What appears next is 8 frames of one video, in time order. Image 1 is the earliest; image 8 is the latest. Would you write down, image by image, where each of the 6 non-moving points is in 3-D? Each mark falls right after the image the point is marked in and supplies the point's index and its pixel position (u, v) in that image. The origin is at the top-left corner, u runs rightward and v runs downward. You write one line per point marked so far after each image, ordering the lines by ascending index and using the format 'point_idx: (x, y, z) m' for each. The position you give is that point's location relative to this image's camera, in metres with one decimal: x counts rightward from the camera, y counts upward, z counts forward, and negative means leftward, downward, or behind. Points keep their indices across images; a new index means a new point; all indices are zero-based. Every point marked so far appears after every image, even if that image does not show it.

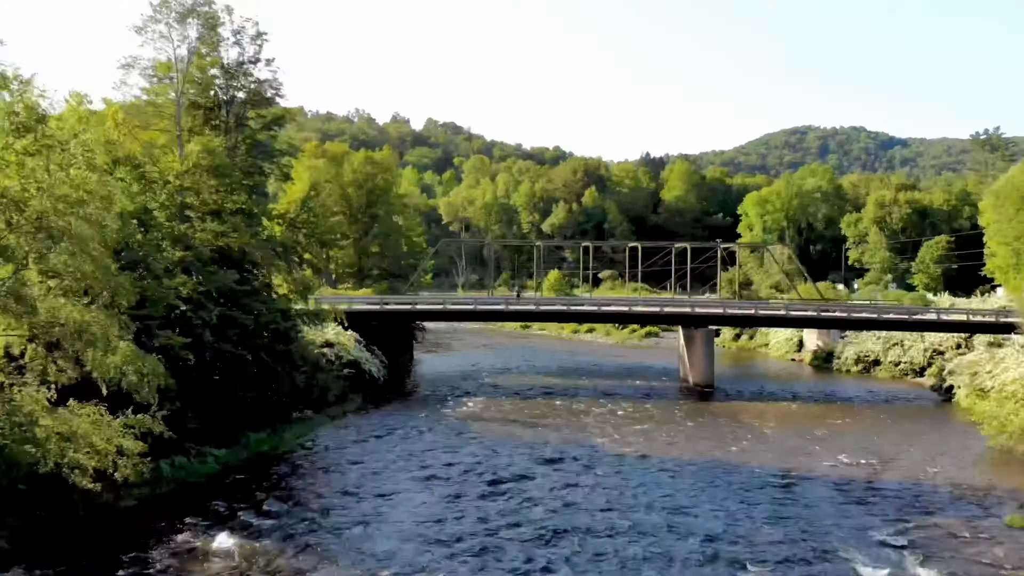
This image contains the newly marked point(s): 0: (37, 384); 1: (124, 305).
0: (-7.9, -1.6, +12.3) m
1: (-6.8, -0.4, +13.8) m
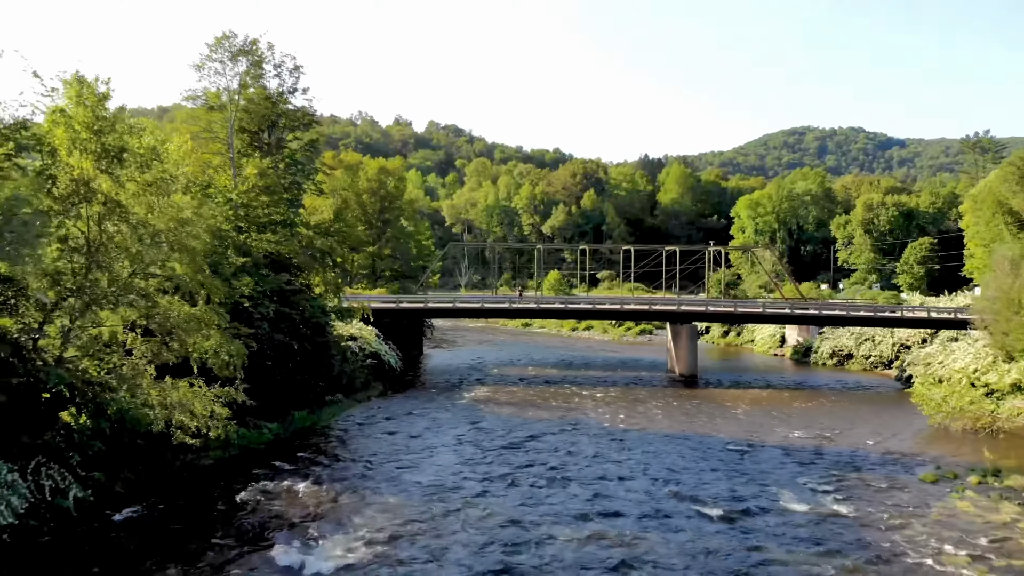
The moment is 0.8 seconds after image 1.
0: (-7.8, -1.6, +15.8) m
1: (-6.7, -0.4, +17.2) m
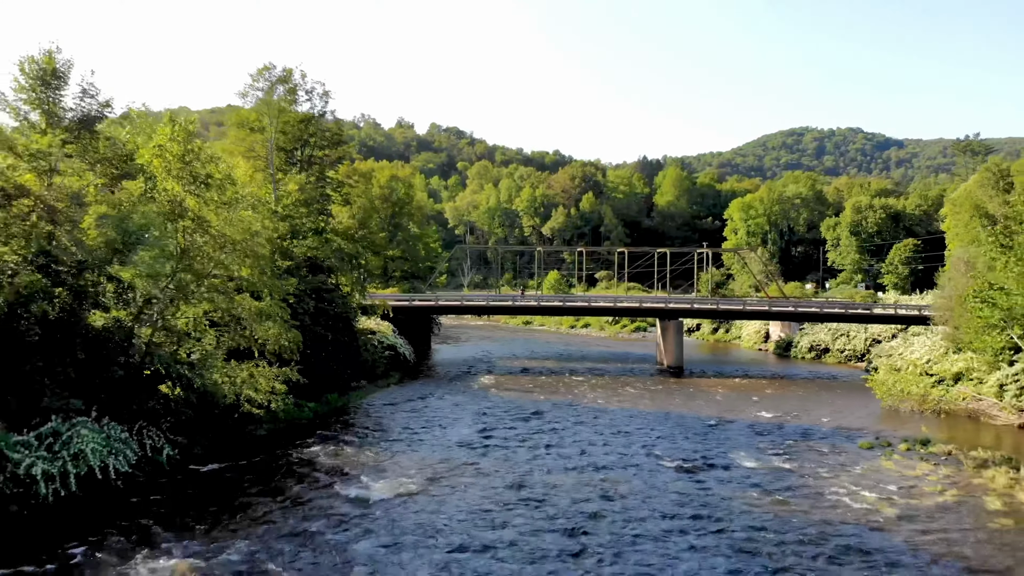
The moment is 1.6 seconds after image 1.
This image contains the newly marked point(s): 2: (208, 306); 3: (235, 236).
0: (-7.6, -1.6, +19.3) m
1: (-6.6, -0.4, +20.8) m
2: (-7.5, -0.5, +18.8) m
3: (-7.1, +1.4, +18.8) m
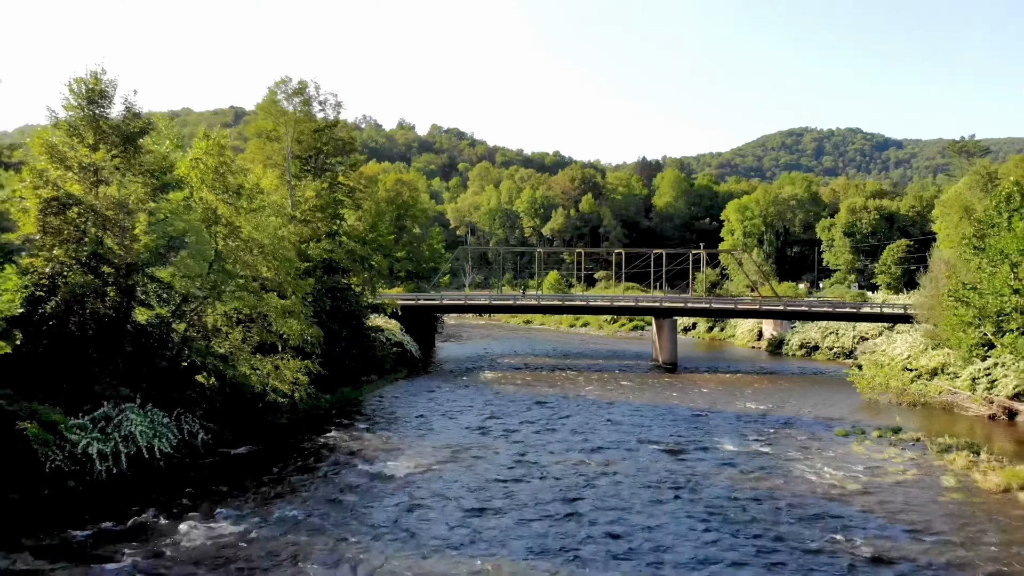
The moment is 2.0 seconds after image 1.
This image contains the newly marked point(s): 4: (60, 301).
0: (-7.5, -1.6, +21.1) m
1: (-6.5, -0.4, +22.6) m
2: (-7.4, -0.5, +20.6) m
3: (-7.1, +1.4, +20.6) m
4: (-10.1, -0.3, +16.4) m
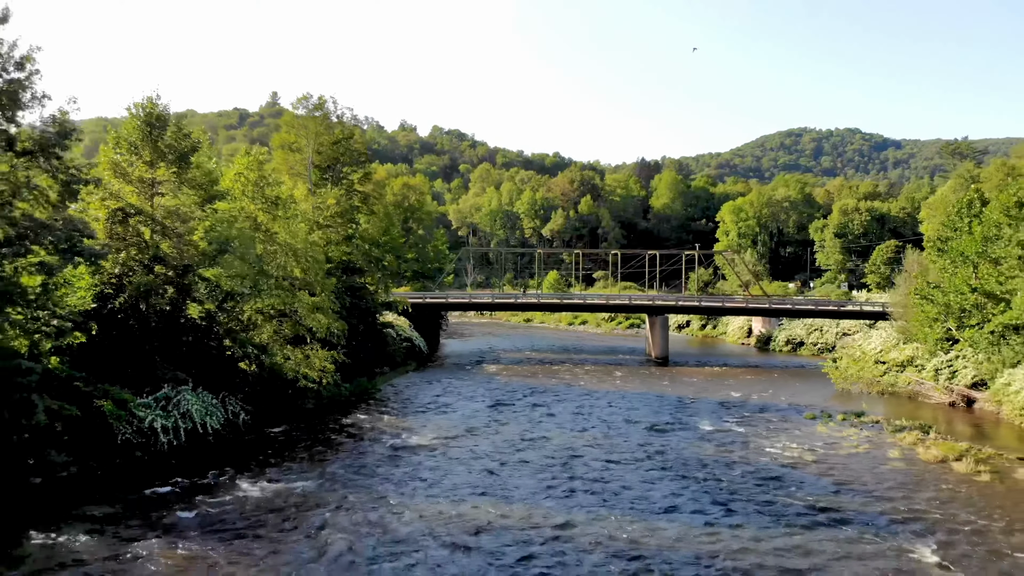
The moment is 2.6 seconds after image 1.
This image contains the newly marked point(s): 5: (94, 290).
0: (-7.4, -1.5, +23.8) m
1: (-6.4, -0.3, +25.3) m
2: (-7.3, -0.4, +23.3) m
3: (-7.0, +1.4, +23.3) m
4: (-10.0, -0.2, +19.1) m
5: (-10.7, 0.0, +18.8) m
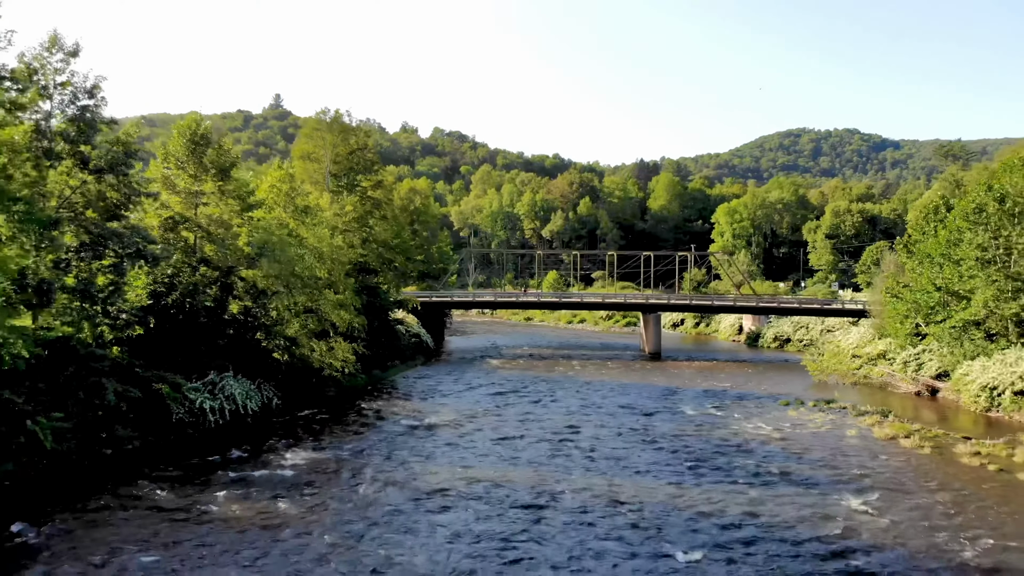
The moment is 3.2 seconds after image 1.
0: (-7.3, -1.5, +26.6) m
1: (-6.3, -0.3, +28.0) m
2: (-7.2, -0.4, +26.0) m
3: (-6.9, +1.5, +26.1) m
4: (-9.9, -0.2, +21.8) m
5: (-10.6, 0.0, +21.5) m
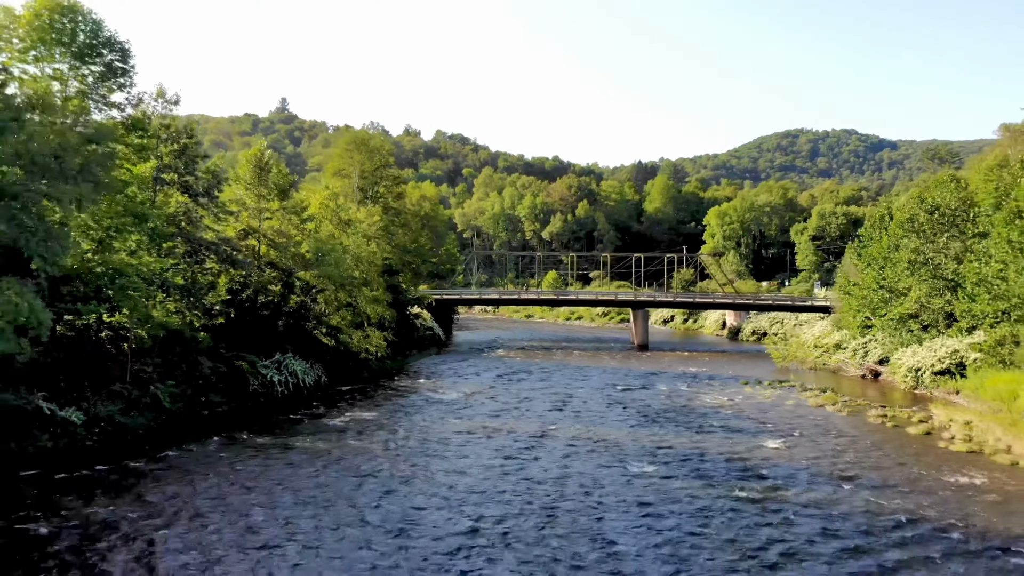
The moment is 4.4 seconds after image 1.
0: (-7.1, -1.4, +32.1) m
1: (-6.1, -0.2, +33.6) m
2: (-7.0, -0.3, +31.6) m
3: (-6.7, +1.6, +31.6) m
4: (-9.7, -0.1, +27.4) m
5: (-10.4, +0.1, +27.1) m
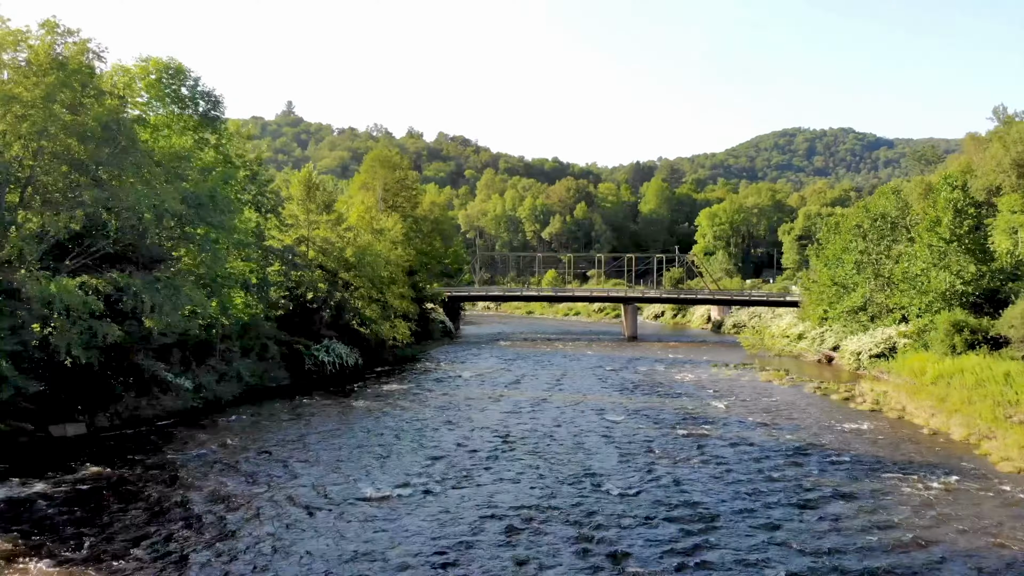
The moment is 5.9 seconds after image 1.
0: (-6.9, -1.3, +38.3) m
1: (-5.8, -0.1, +39.8) m
2: (-6.8, -0.2, +37.8) m
3: (-6.4, +1.7, +37.8) m
4: (-9.5, 0.0, +33.6) m
5: (-10.2, +0.2, +33.3) m
